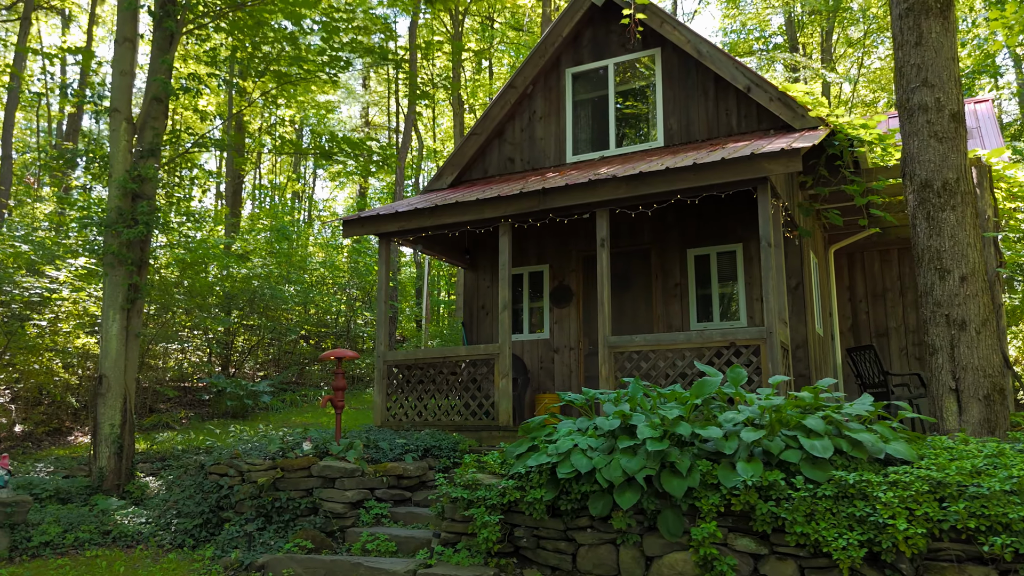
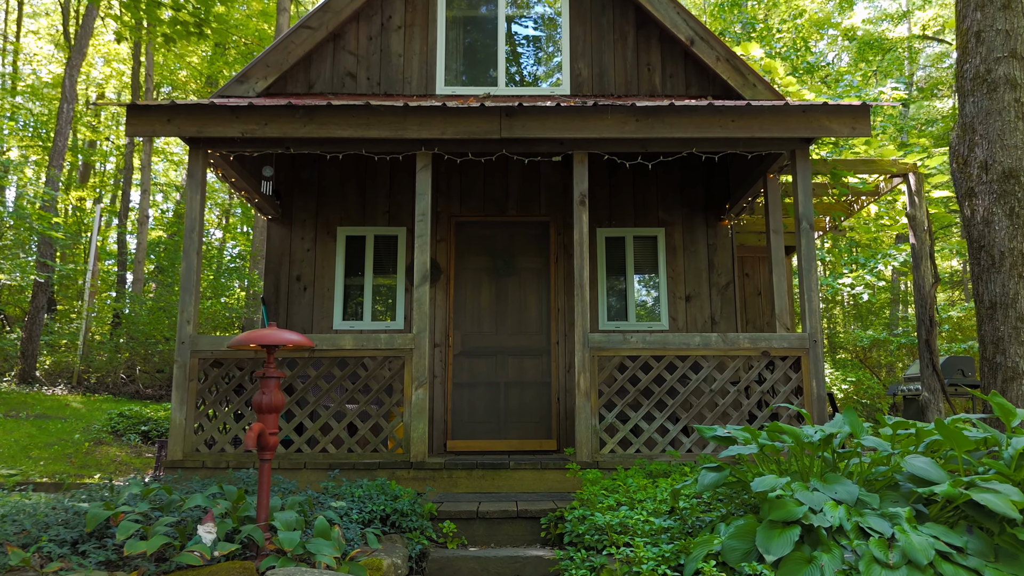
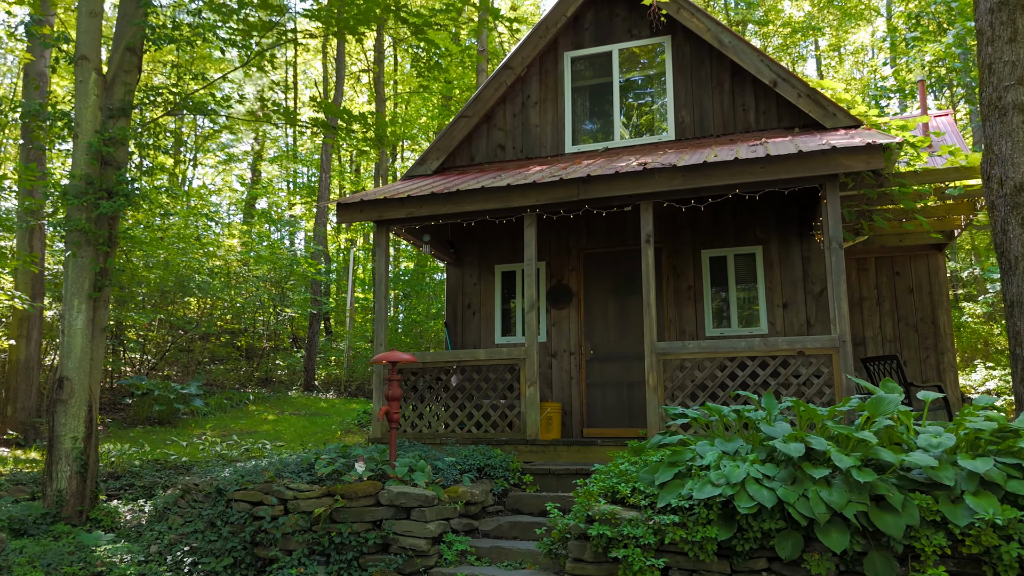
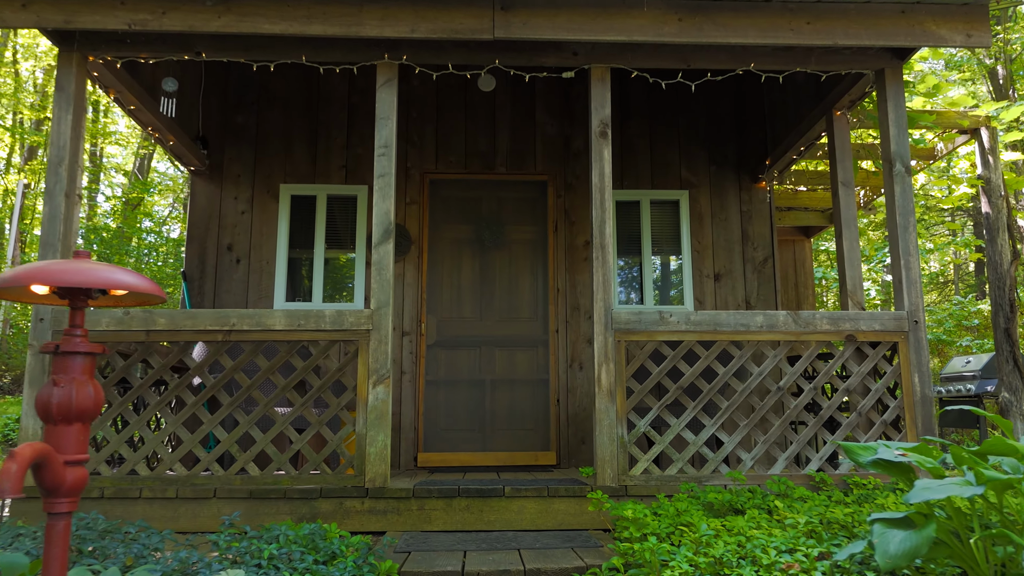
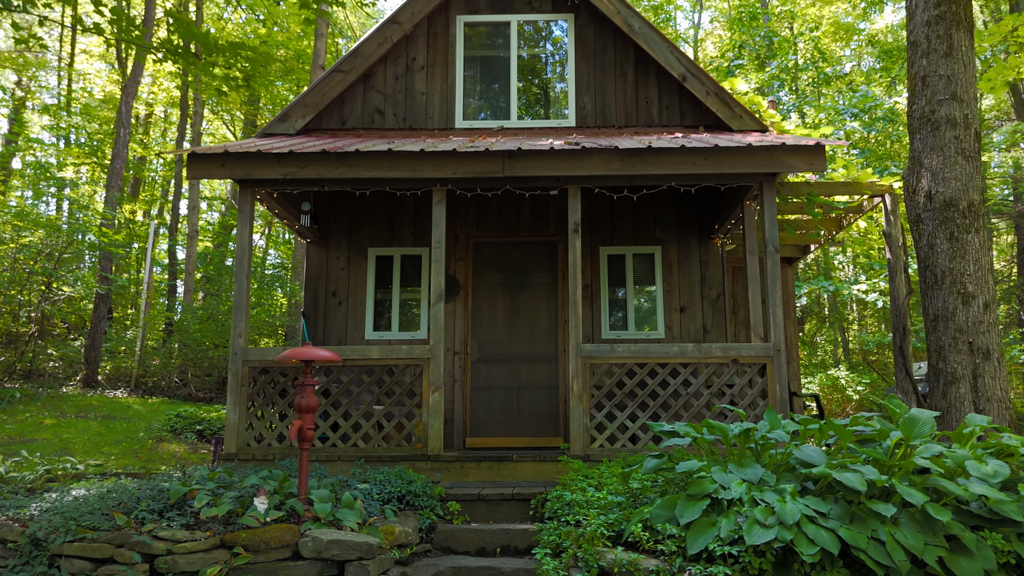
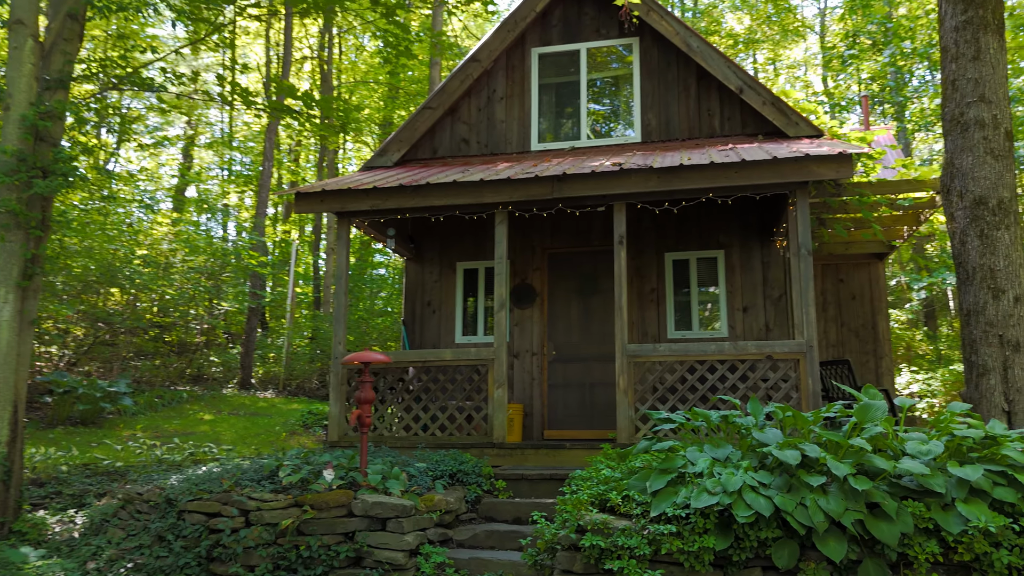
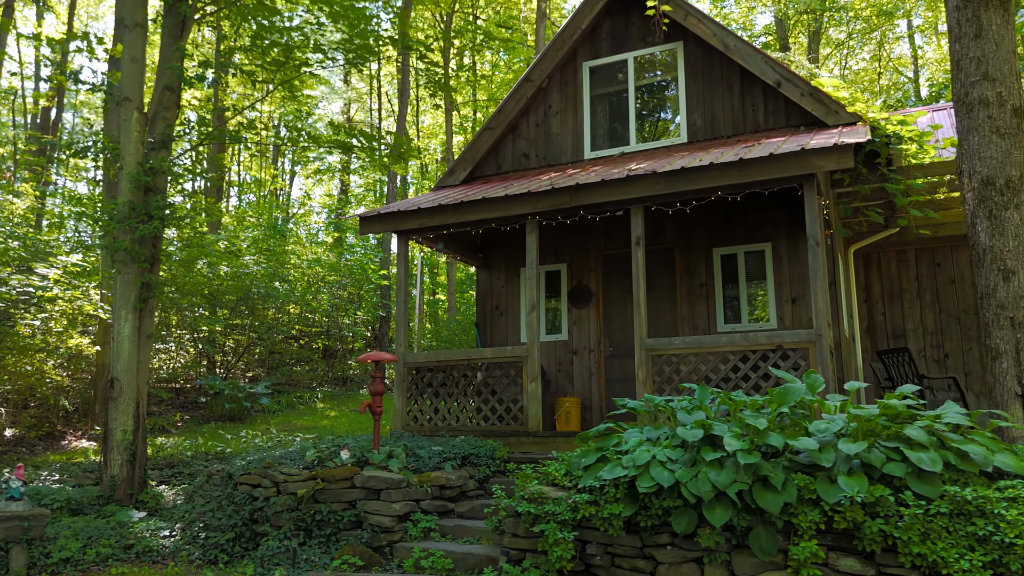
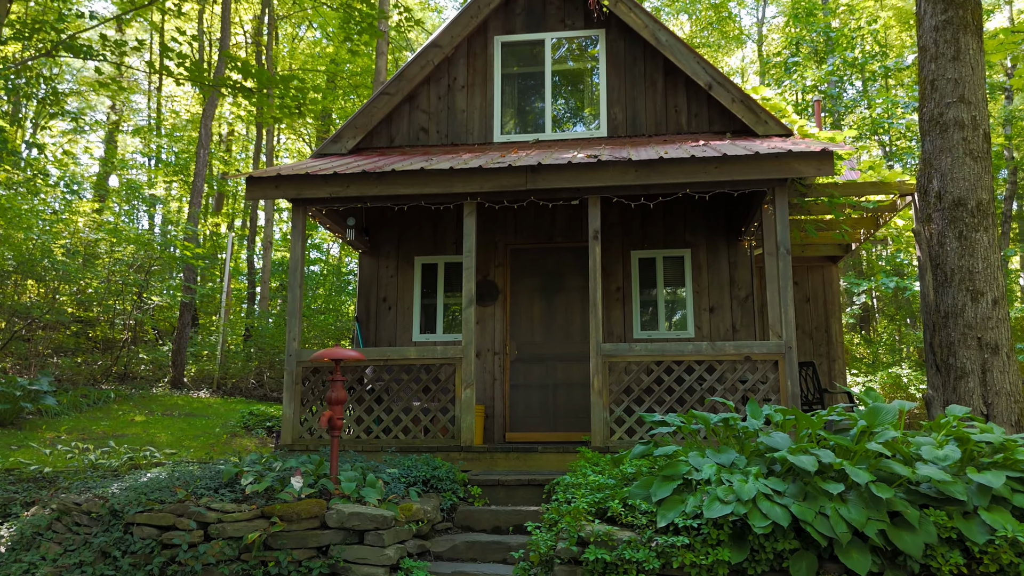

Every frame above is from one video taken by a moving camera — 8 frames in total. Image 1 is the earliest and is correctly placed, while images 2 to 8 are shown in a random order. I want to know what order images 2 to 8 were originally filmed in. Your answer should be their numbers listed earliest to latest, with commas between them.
7, 3, 6, 8, 5, 2, 4
